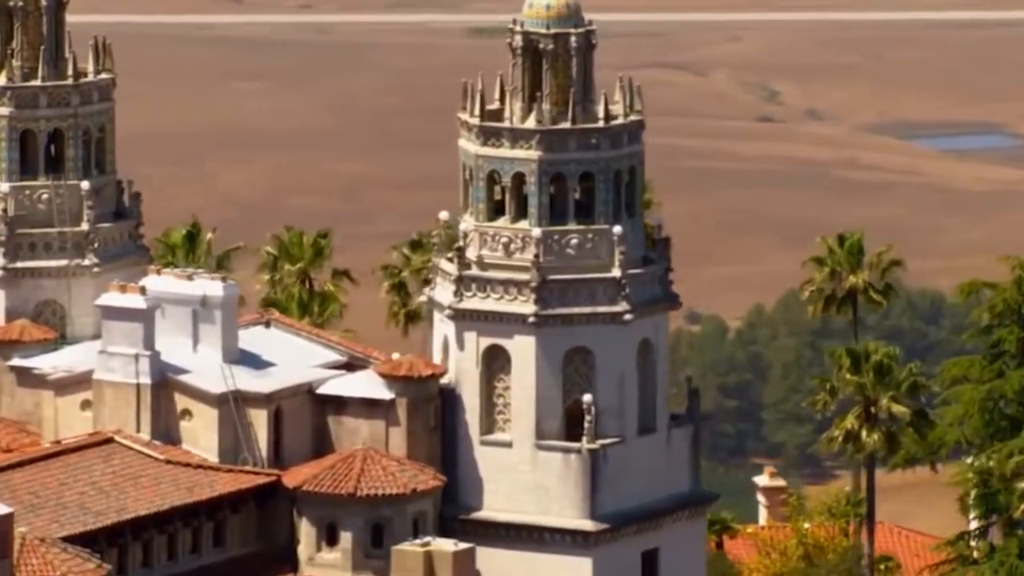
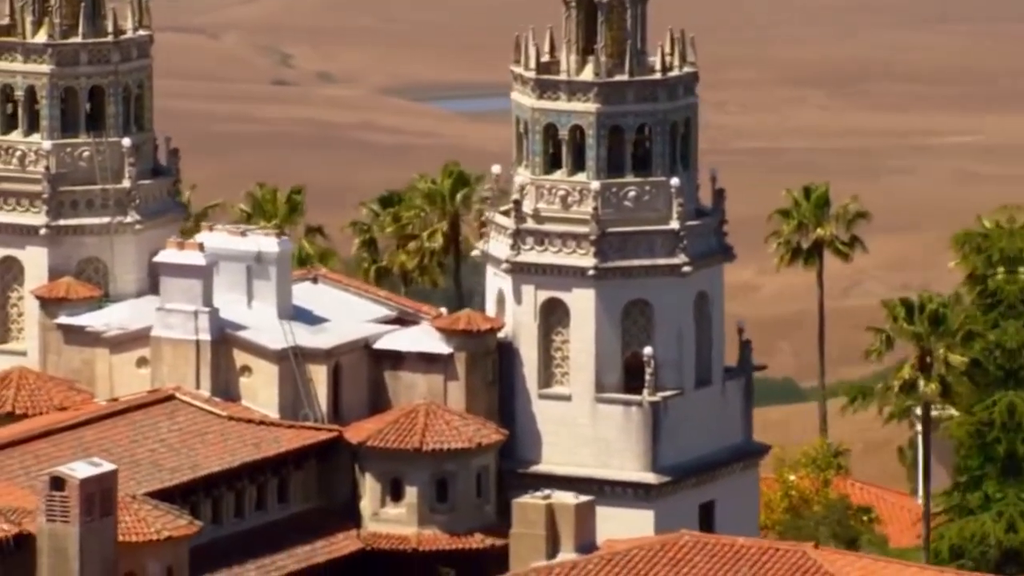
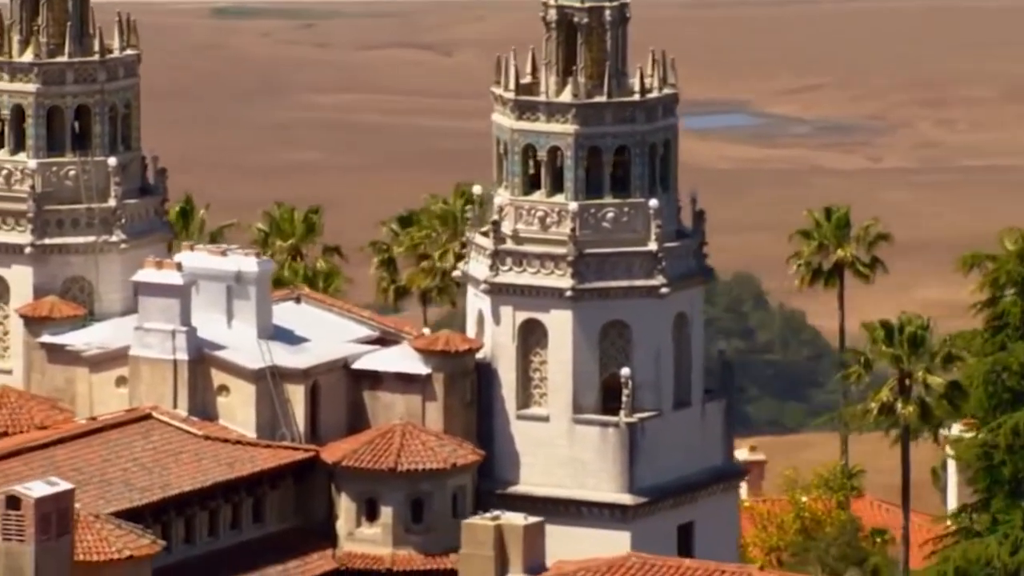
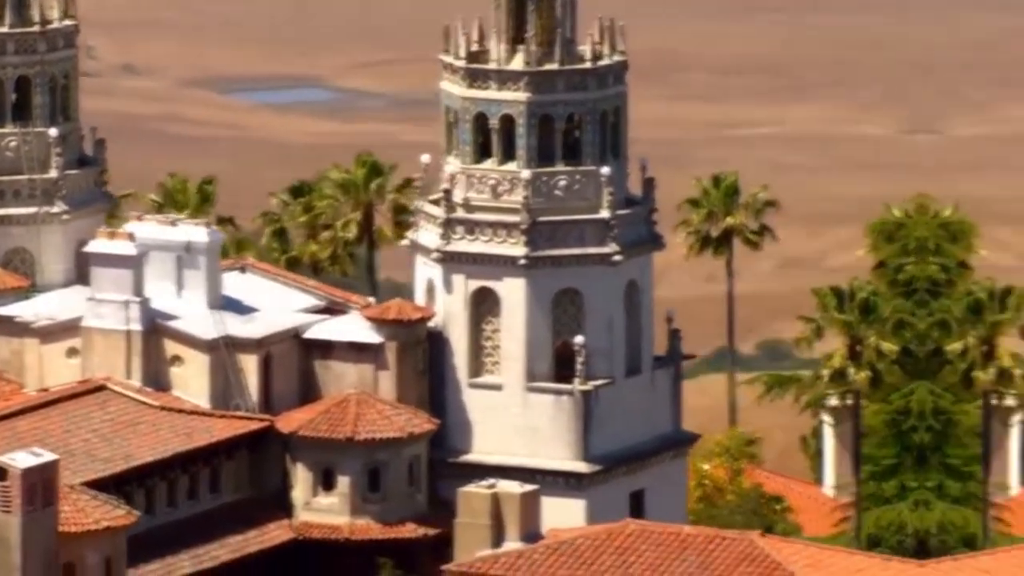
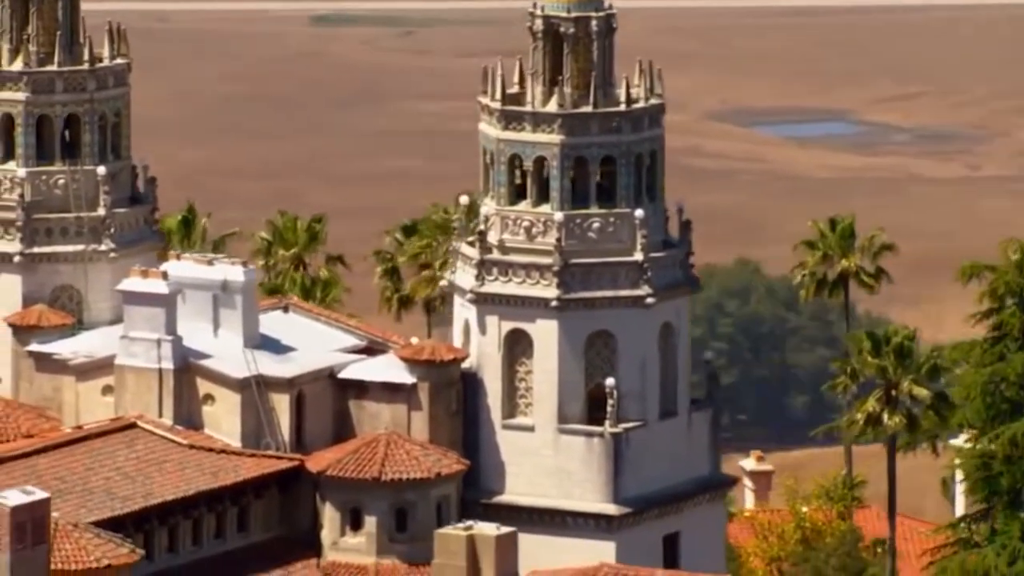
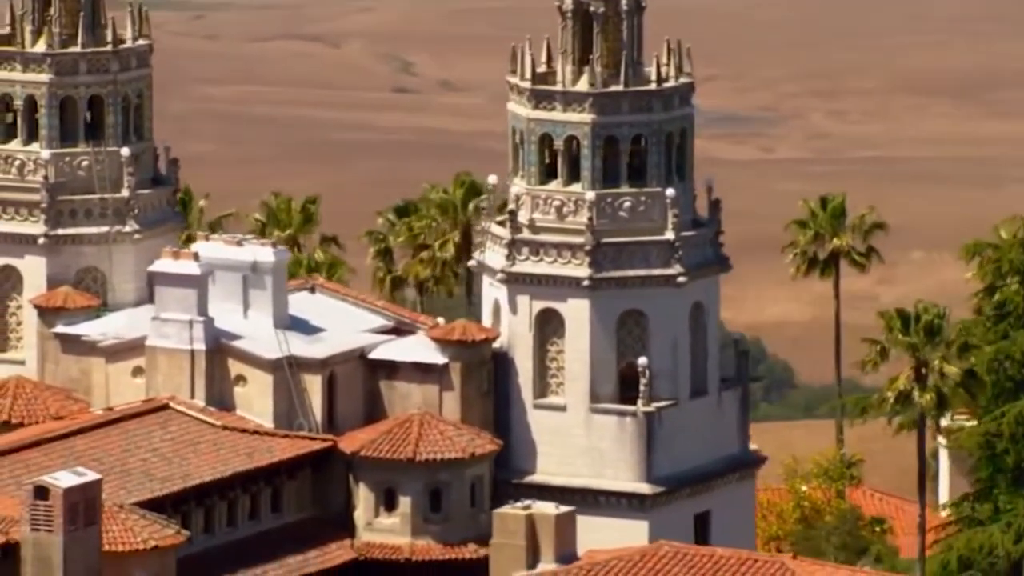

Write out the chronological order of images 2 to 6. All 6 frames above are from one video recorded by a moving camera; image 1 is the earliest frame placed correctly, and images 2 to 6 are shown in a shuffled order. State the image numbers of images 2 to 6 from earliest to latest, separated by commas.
5, 3, 6, 2, 4
